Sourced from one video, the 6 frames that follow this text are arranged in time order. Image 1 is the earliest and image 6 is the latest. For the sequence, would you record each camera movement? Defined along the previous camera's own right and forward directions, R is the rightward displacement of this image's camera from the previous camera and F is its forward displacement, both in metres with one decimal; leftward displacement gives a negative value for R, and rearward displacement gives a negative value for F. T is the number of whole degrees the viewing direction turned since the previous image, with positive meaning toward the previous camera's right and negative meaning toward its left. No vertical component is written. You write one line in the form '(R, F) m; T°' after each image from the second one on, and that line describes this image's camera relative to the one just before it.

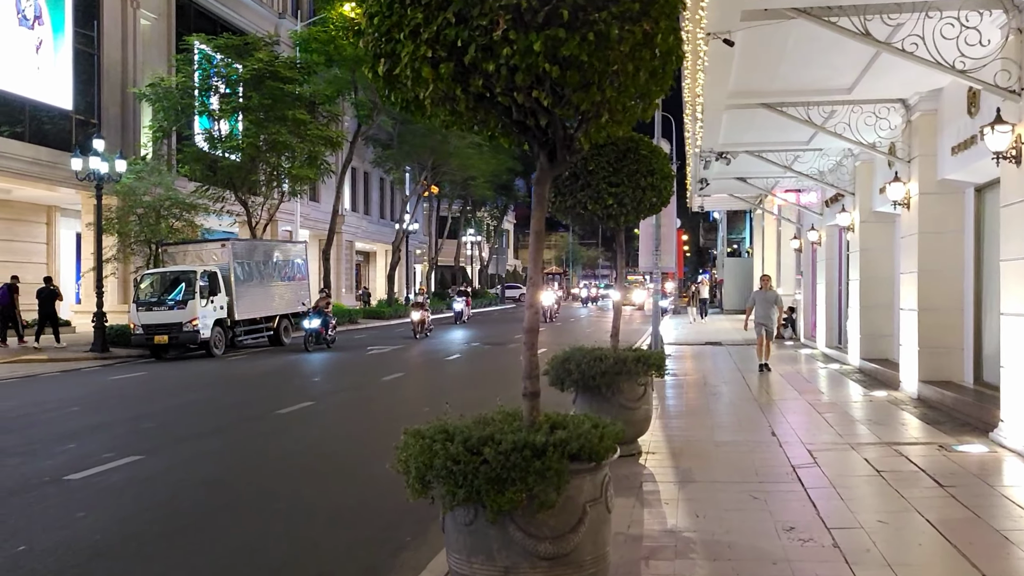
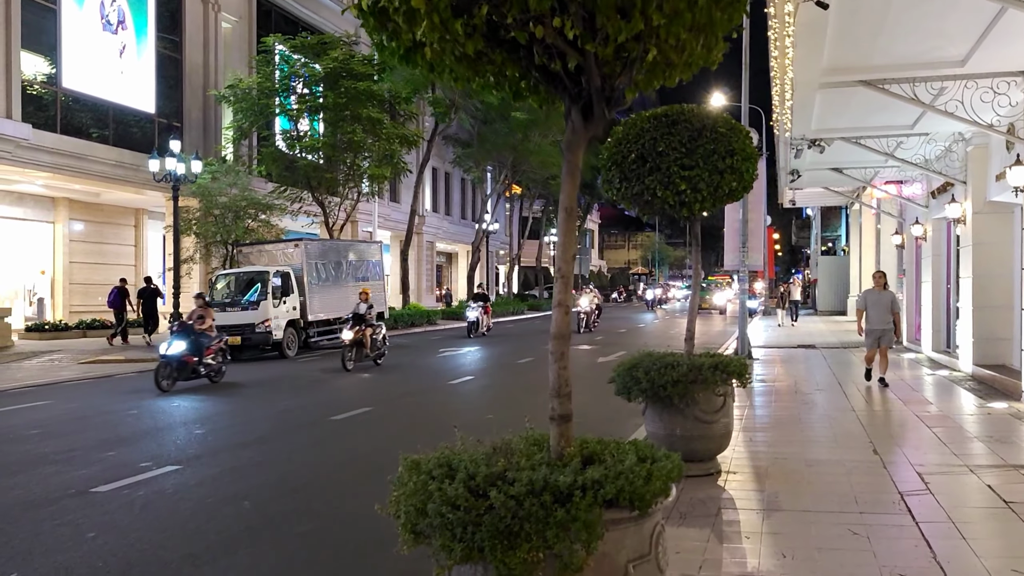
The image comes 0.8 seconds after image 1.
(+0.2, +0.9) m; -6°
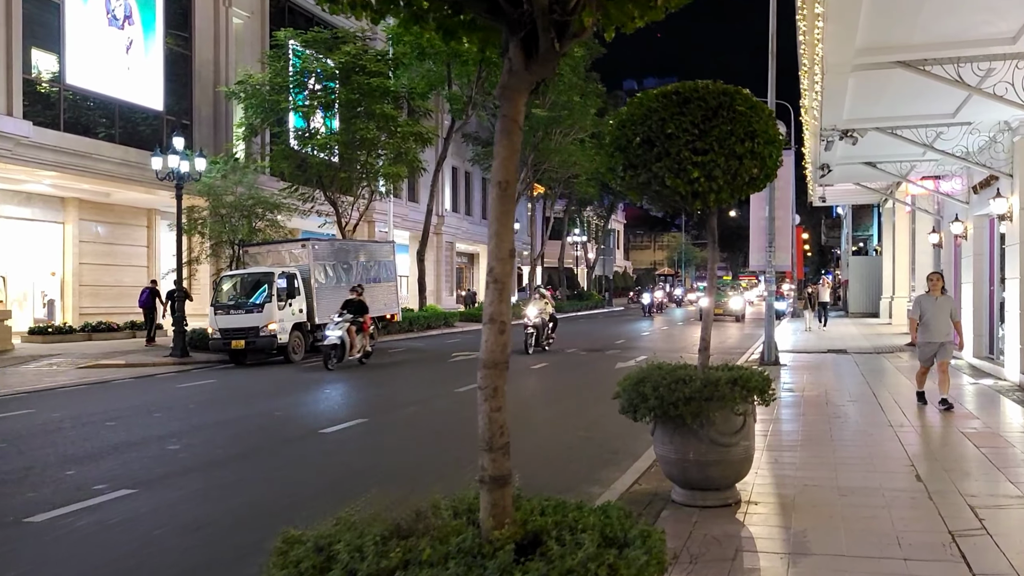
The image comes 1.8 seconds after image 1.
(+0.3, +0.9) m; -2°
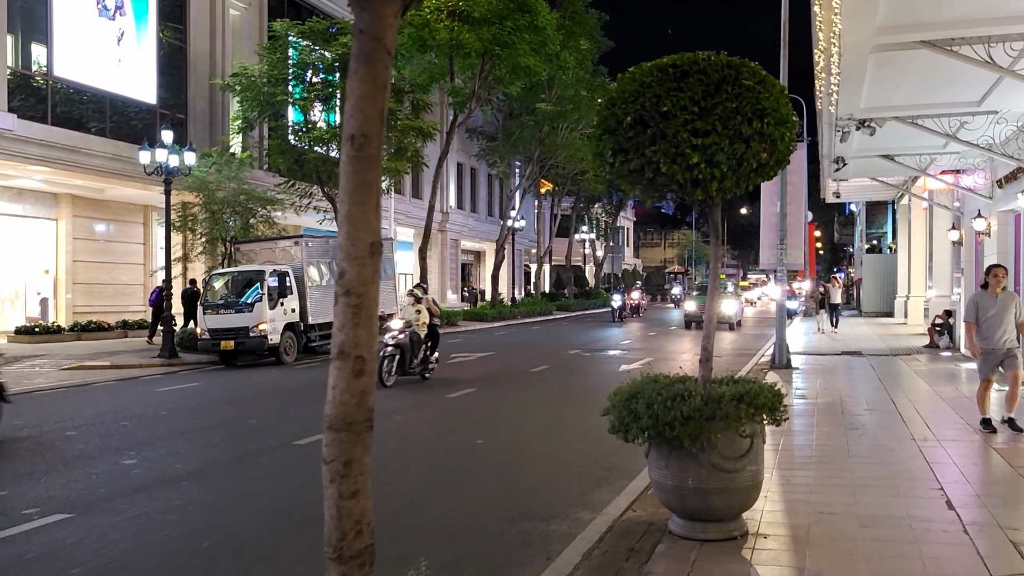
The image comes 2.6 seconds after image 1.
(+0.2, +0.8) m; -1°
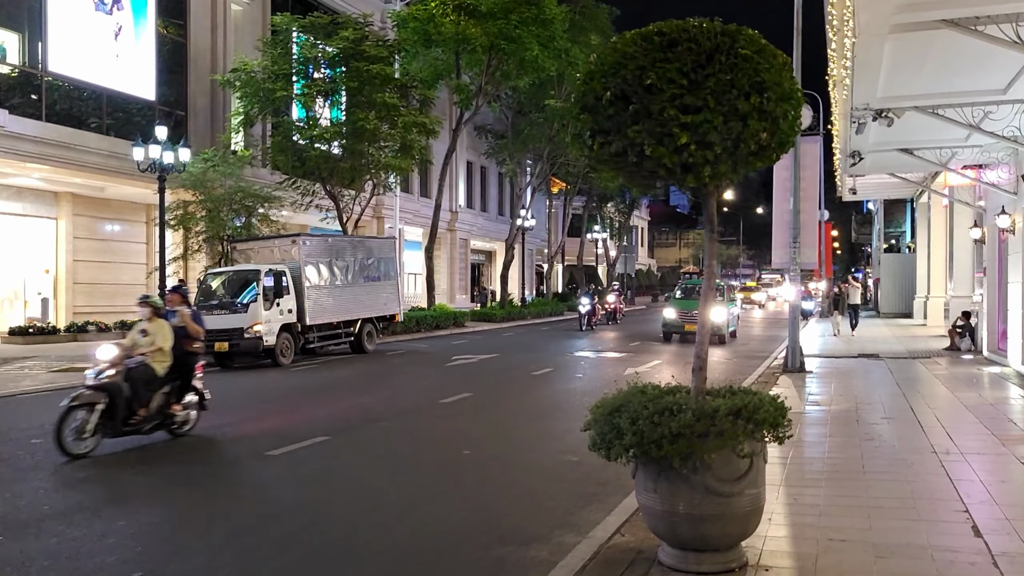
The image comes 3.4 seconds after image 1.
(+0.3, +0.6) m; -1°
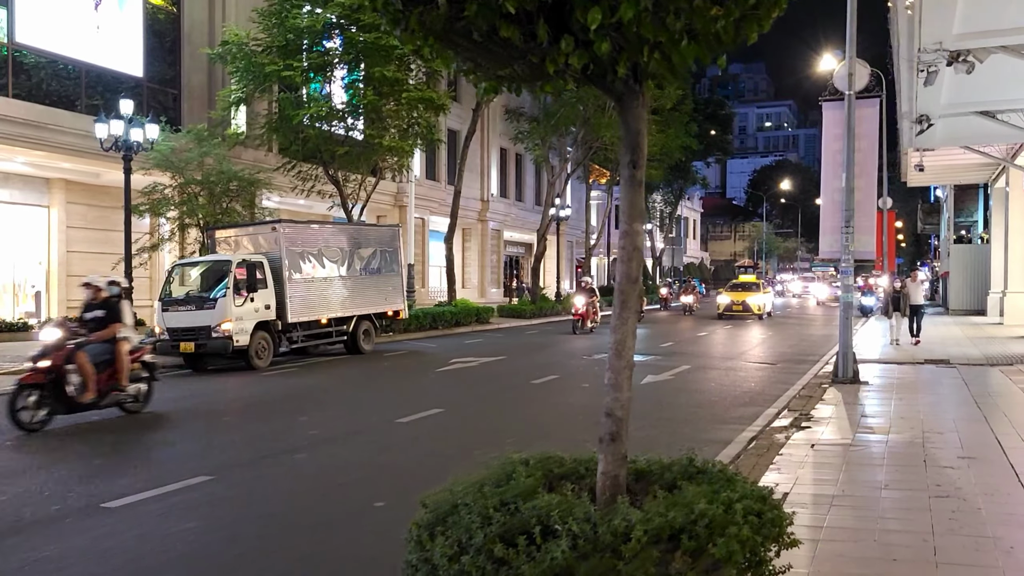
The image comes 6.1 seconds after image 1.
(+1.0, +2.5) m; -4°
